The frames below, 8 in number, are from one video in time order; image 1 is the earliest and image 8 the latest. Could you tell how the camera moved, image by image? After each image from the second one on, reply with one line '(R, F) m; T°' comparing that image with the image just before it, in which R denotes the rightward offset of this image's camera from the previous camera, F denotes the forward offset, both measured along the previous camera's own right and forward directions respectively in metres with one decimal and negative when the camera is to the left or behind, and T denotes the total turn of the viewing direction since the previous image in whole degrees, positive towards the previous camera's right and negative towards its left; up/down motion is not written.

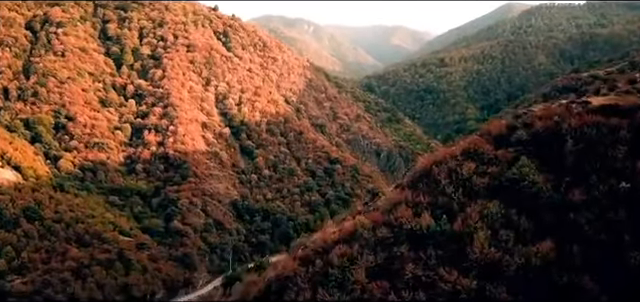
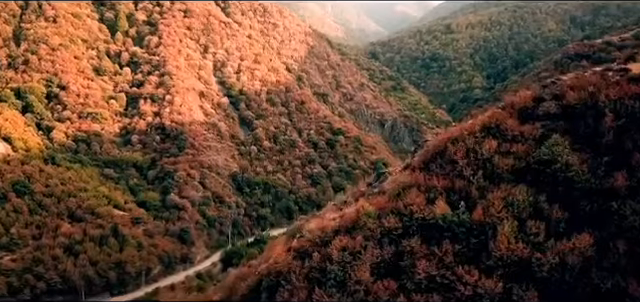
(+0.2, +2.6) m; 0°
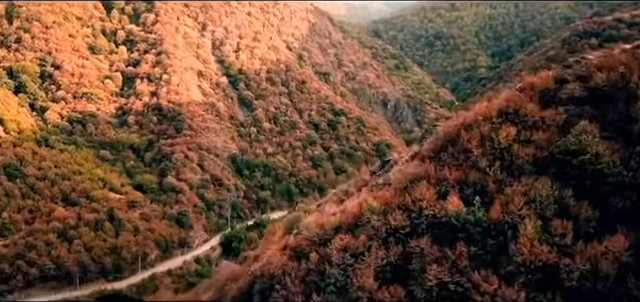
(+0.1, +1.7) m; 0°
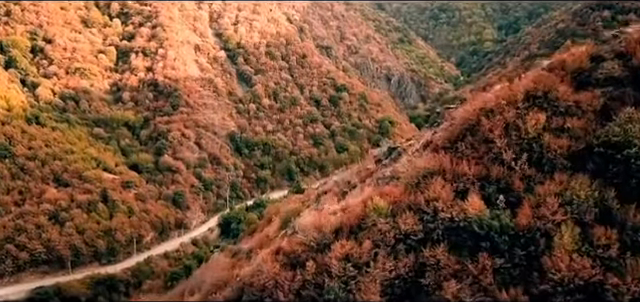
(+0.1, +2.1) m; 0°
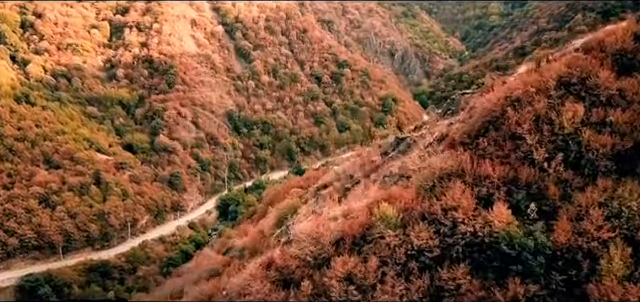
(+0.1, +1.9) m; 0°
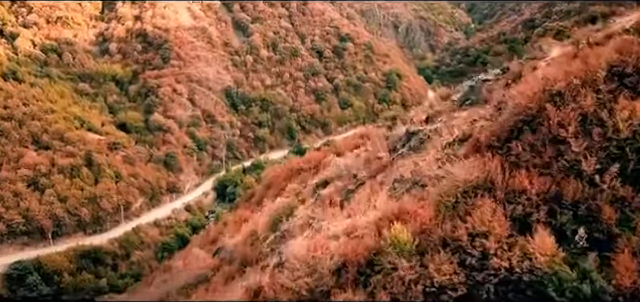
(+0.1, +2.1) m; 0°
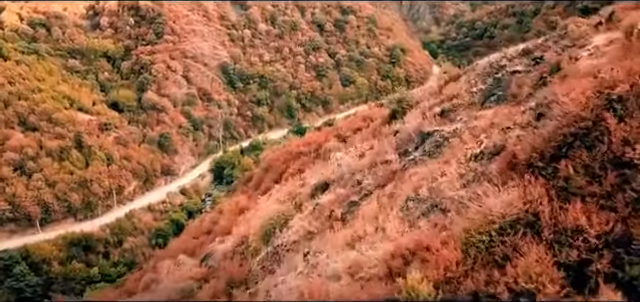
(+0.1, +2.0) m; 0°
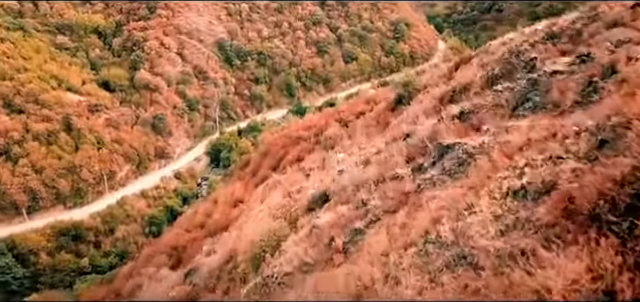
(+0.1, +2.0) m; 0°
